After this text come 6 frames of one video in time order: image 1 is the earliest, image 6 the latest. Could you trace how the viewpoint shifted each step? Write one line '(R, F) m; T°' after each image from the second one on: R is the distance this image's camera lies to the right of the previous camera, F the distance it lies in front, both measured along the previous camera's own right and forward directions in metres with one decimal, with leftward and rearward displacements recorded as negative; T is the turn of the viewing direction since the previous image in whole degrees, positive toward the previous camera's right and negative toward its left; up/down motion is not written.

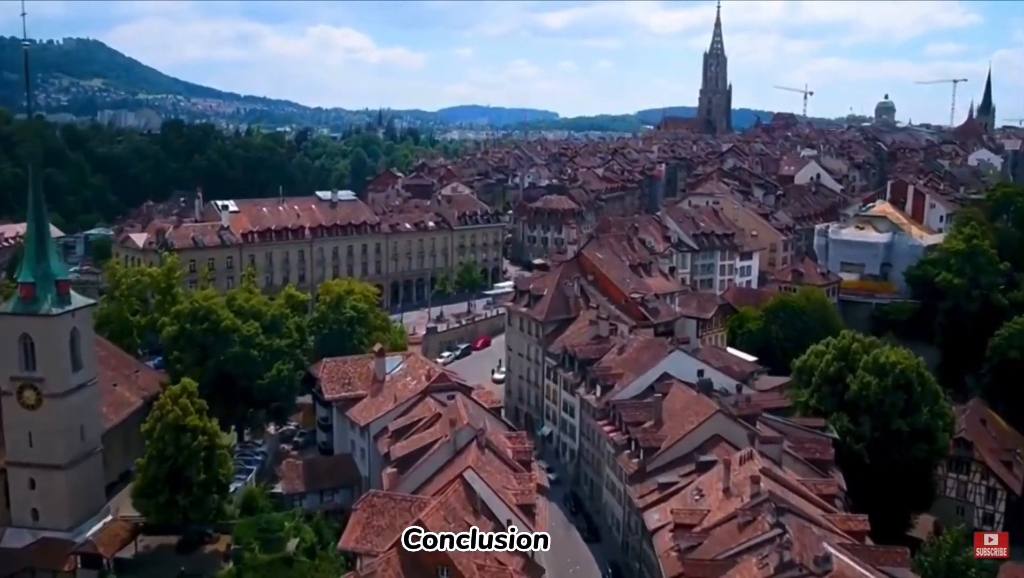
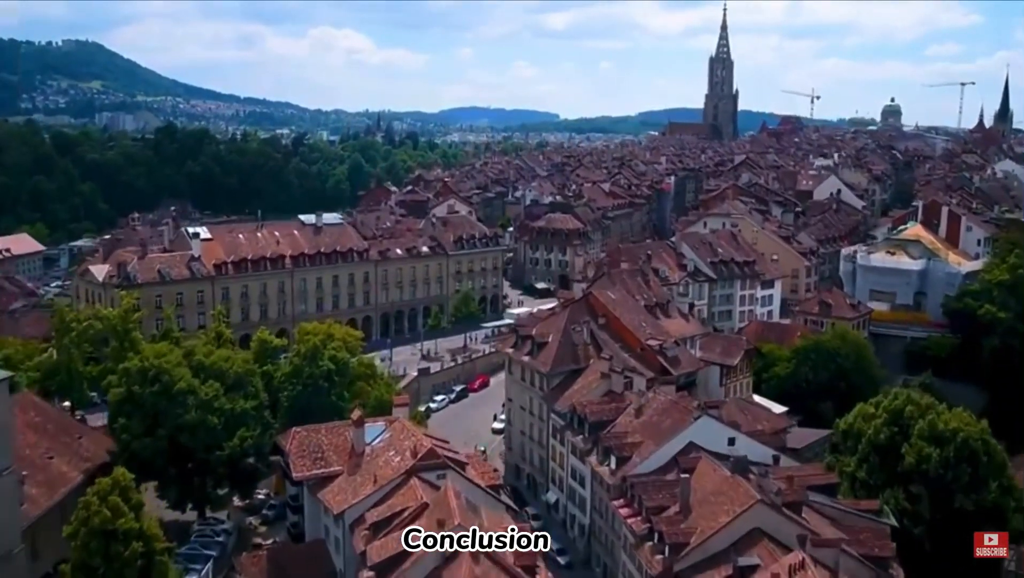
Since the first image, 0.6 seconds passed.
(0.0, +5.6) m; 0°
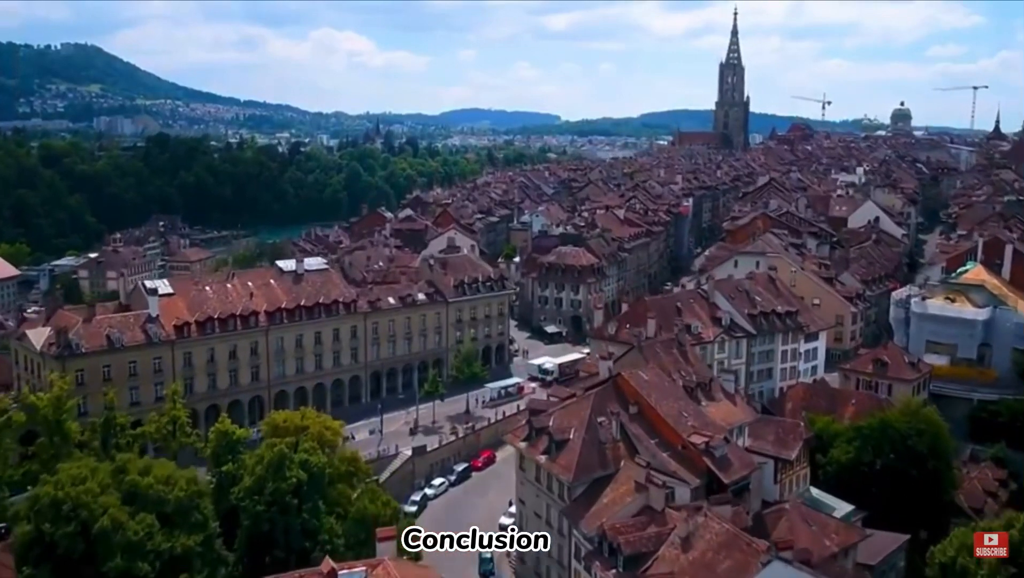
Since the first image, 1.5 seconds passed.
(-0.5, +7.6) m; 0°
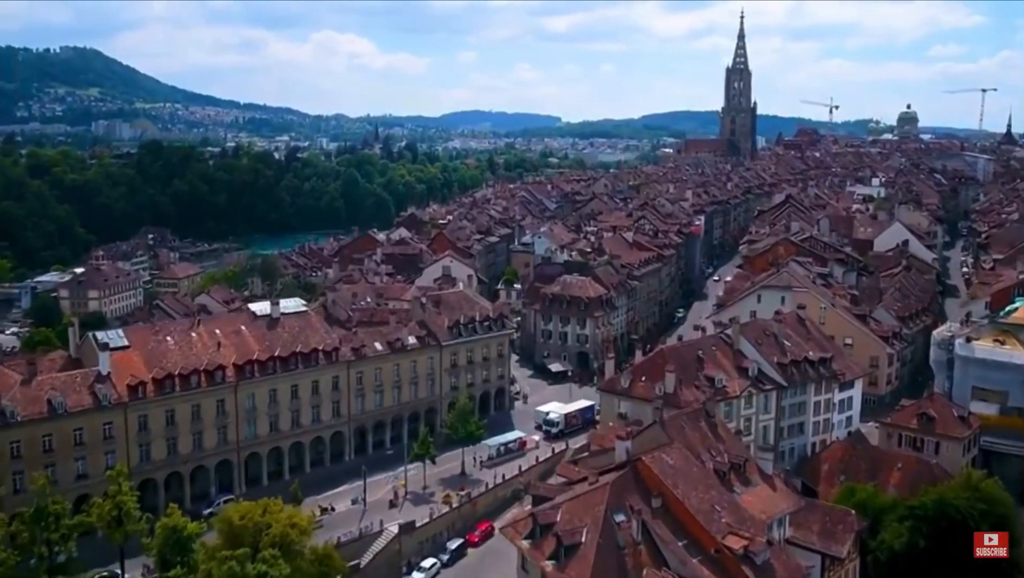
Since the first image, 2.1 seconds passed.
(+0.1, +5.6) m; 0°
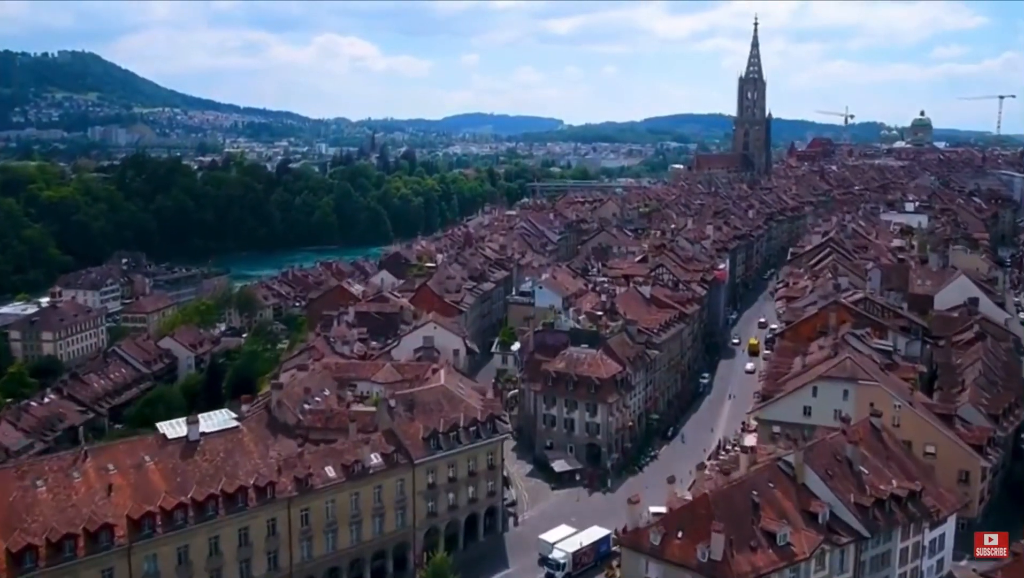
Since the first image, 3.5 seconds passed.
(+0.5, +11.2) m; 0°
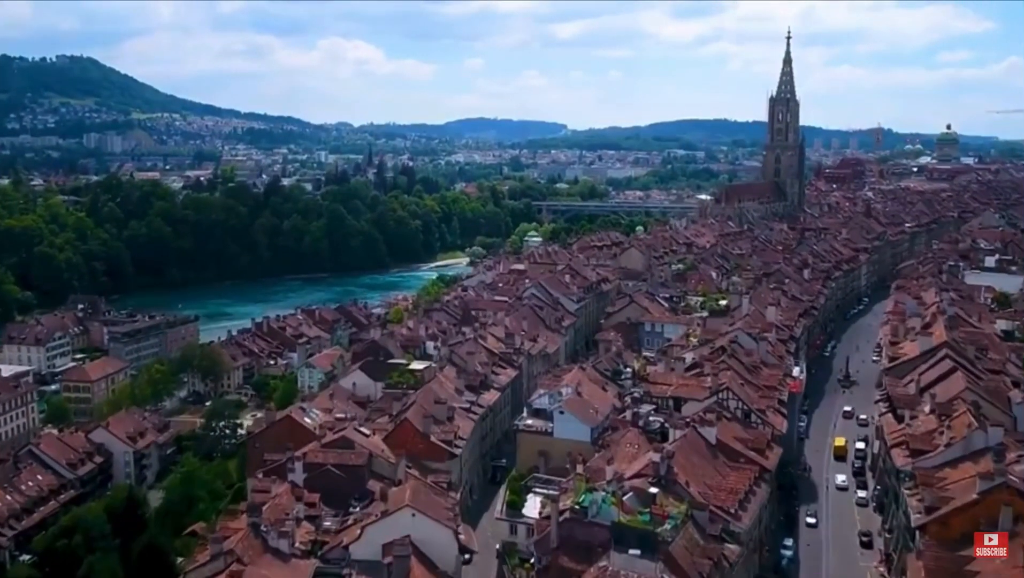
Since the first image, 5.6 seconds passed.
(-0.6, +18.0) m; 0°
